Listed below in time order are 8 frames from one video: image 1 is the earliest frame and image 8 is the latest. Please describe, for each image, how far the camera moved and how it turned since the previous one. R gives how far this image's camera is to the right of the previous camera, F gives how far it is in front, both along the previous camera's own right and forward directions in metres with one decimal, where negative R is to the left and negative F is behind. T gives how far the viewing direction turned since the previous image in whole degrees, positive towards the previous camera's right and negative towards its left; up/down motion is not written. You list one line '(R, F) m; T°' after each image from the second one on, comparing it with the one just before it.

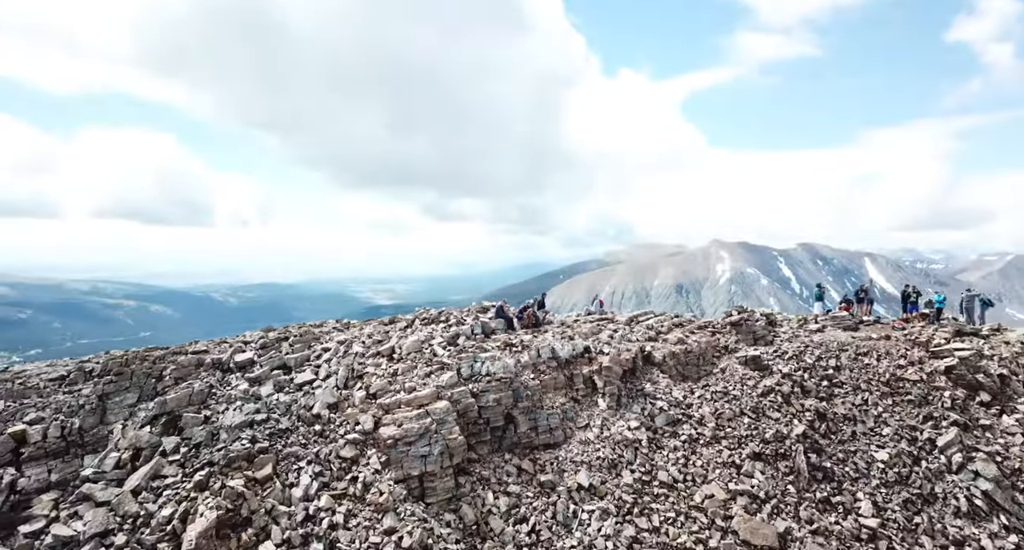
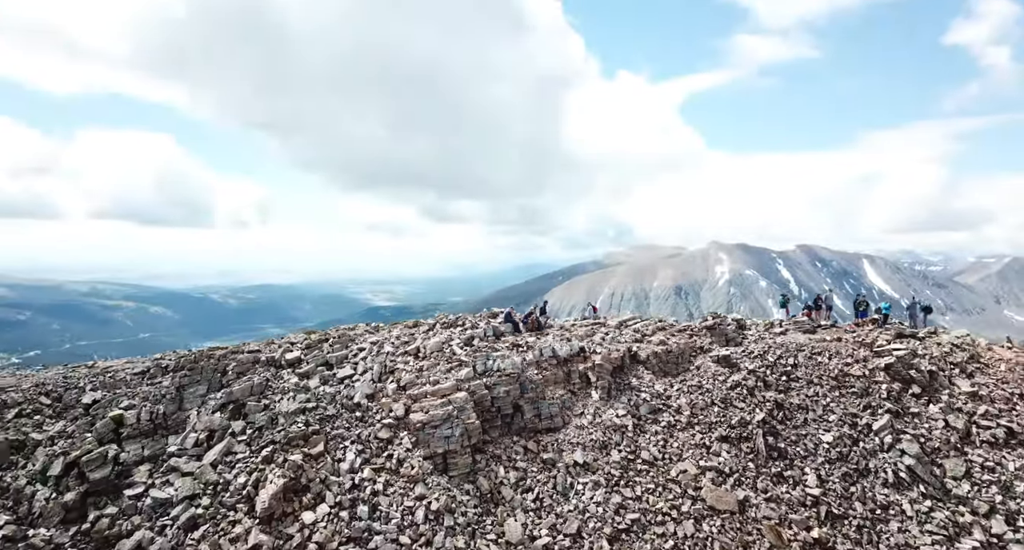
(-0.2, -2.3) m; 0°
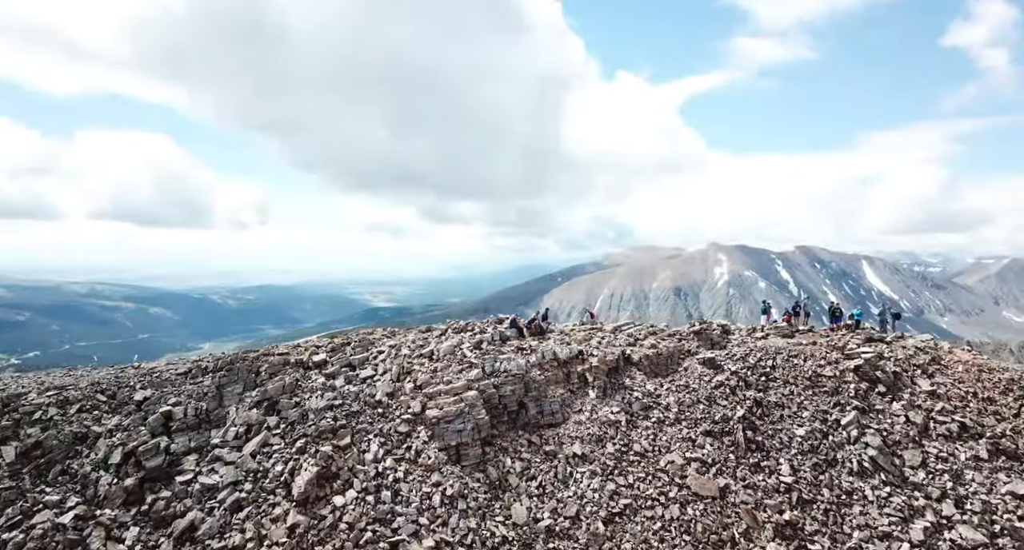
(-0.2, -1.5) m; 0°
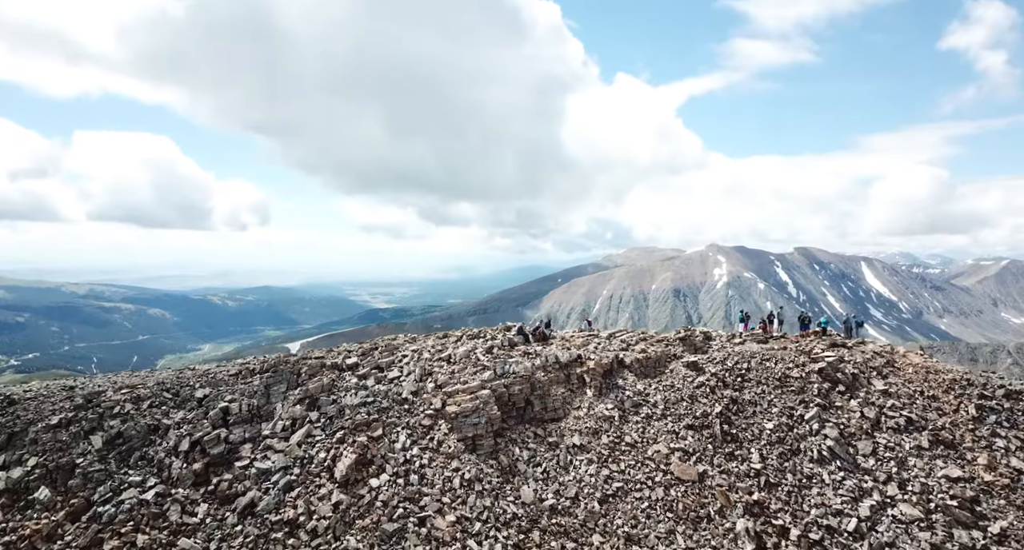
(-0.3, -2.3) m; 0°
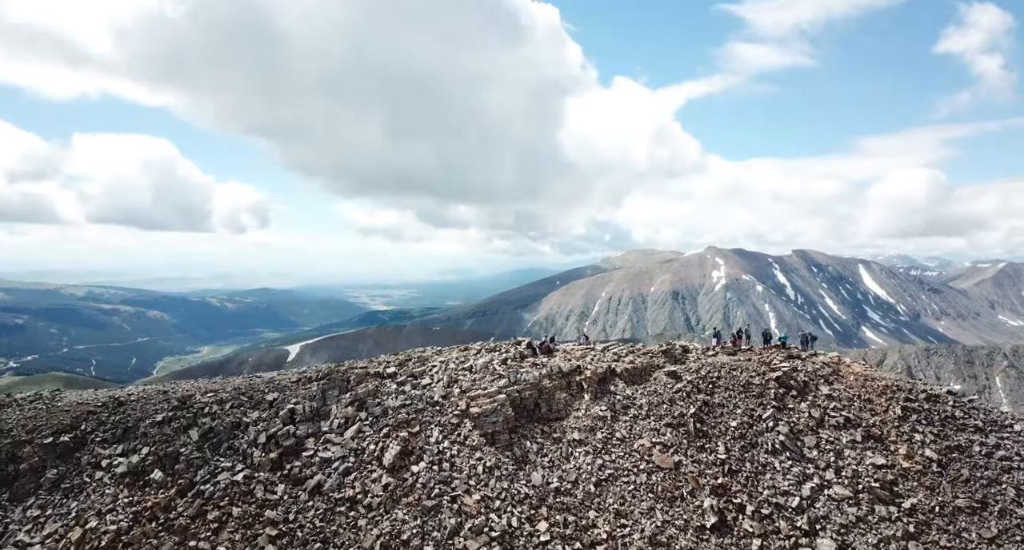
(-0.5, -3.8) m; 0°
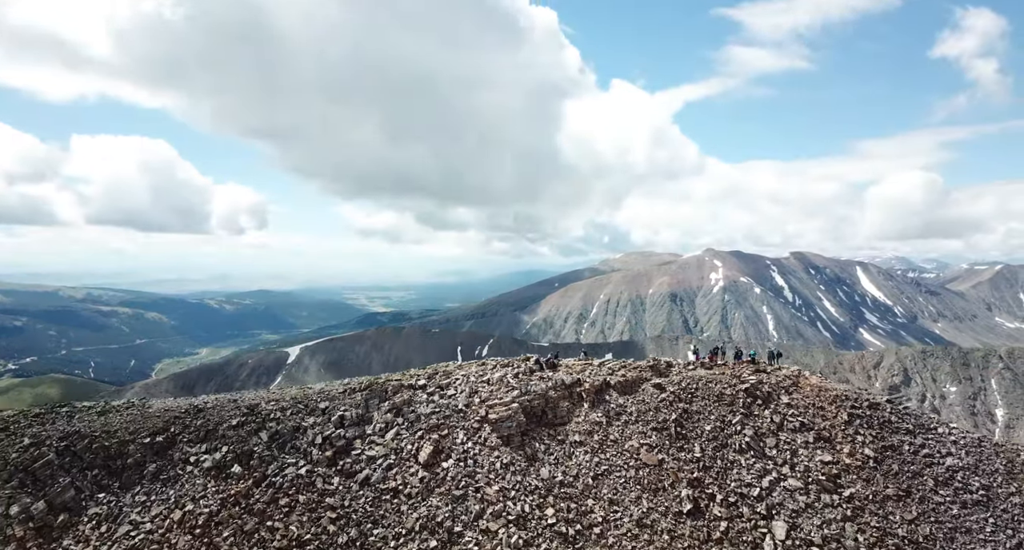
(-0.6, -4.2) m; 0°
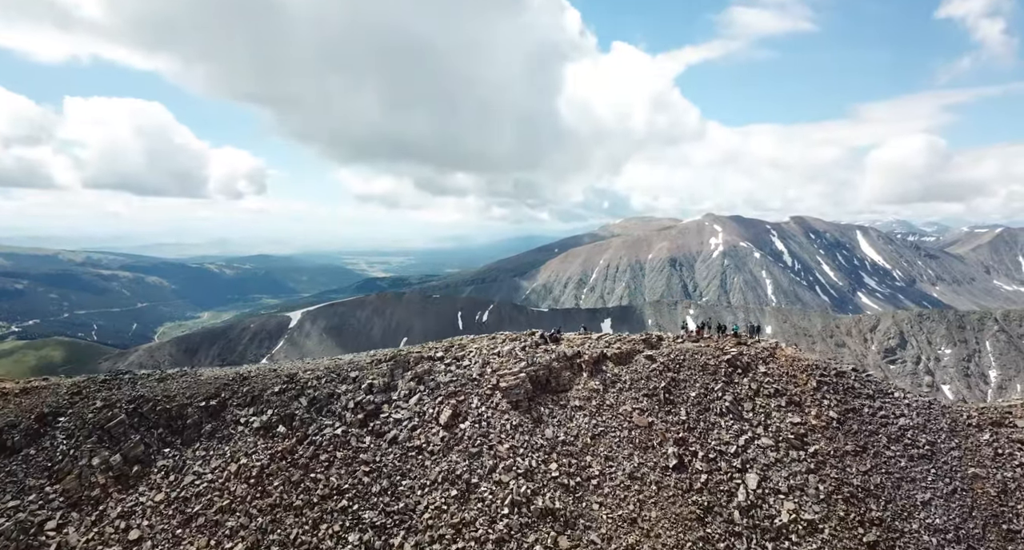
(-0.4, -2.8) m; 0°
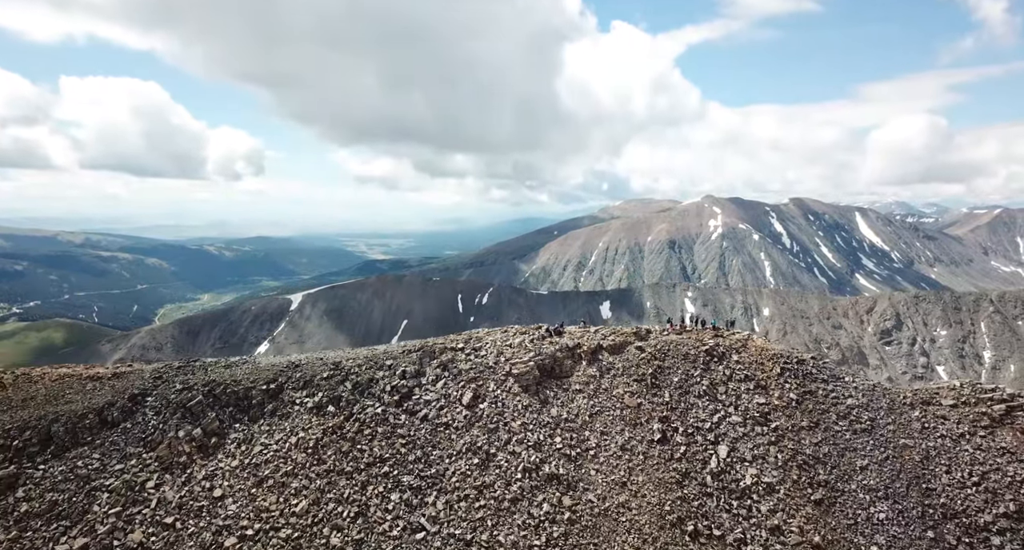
(-0.7, -4.8) m; 0°
